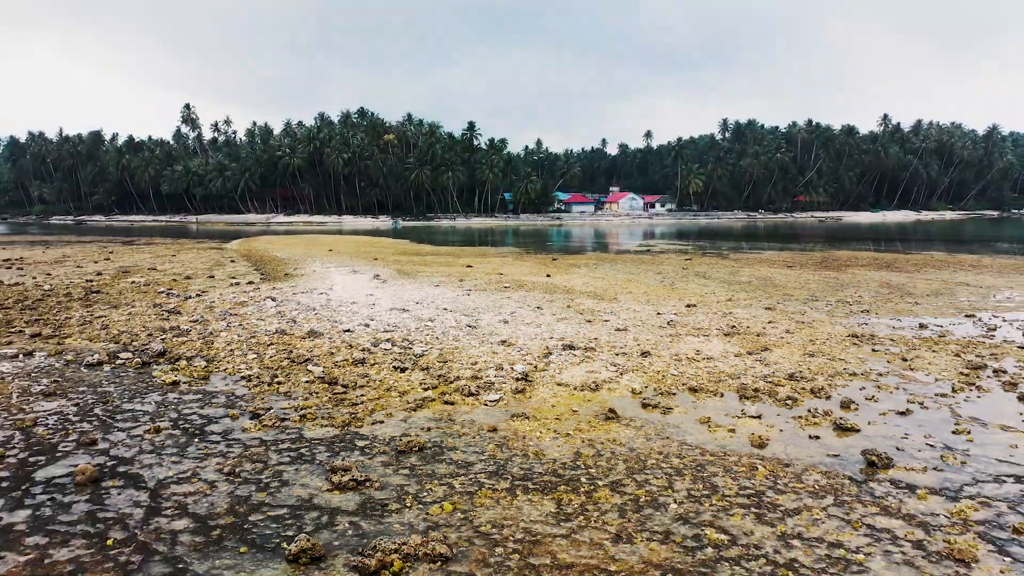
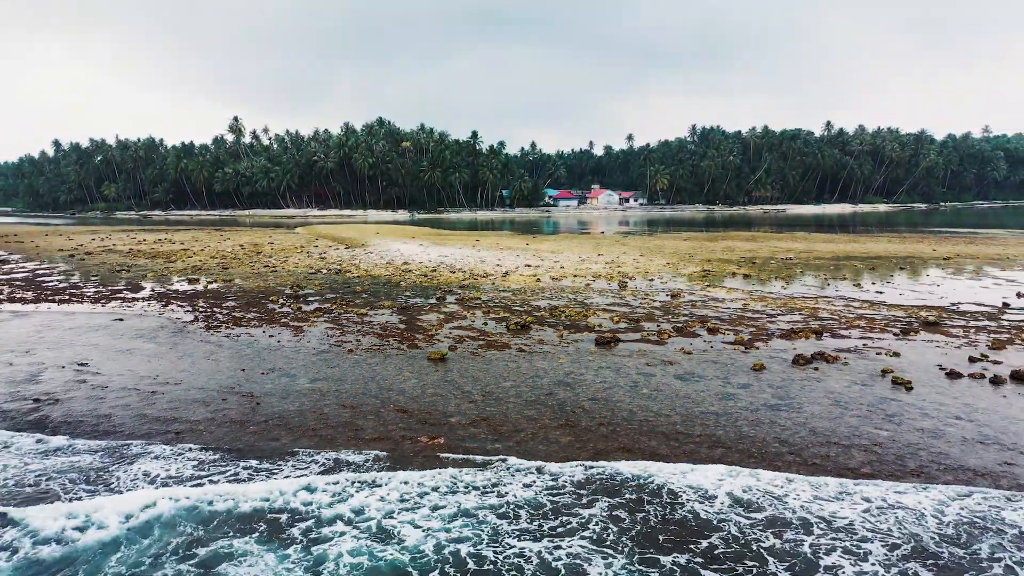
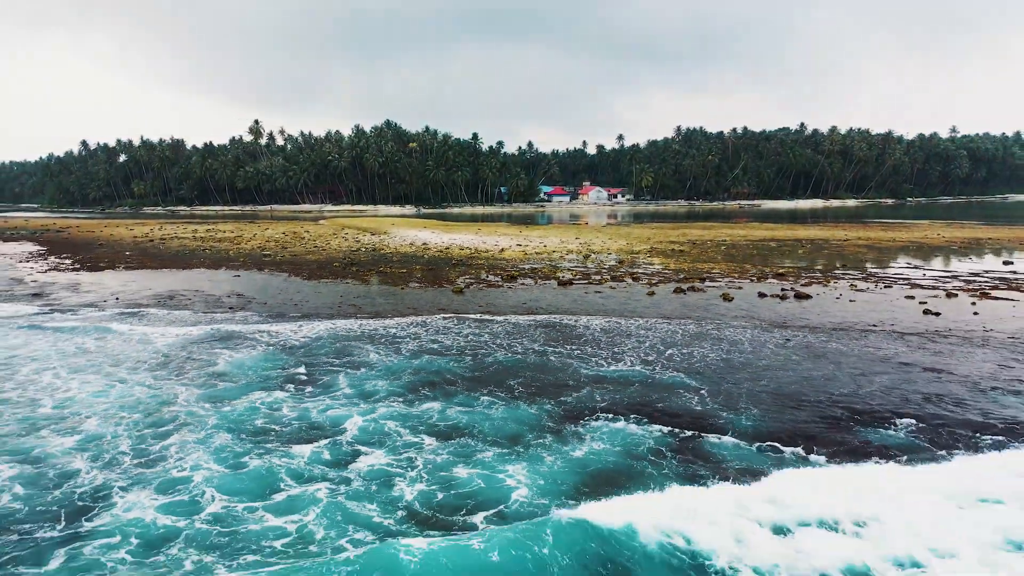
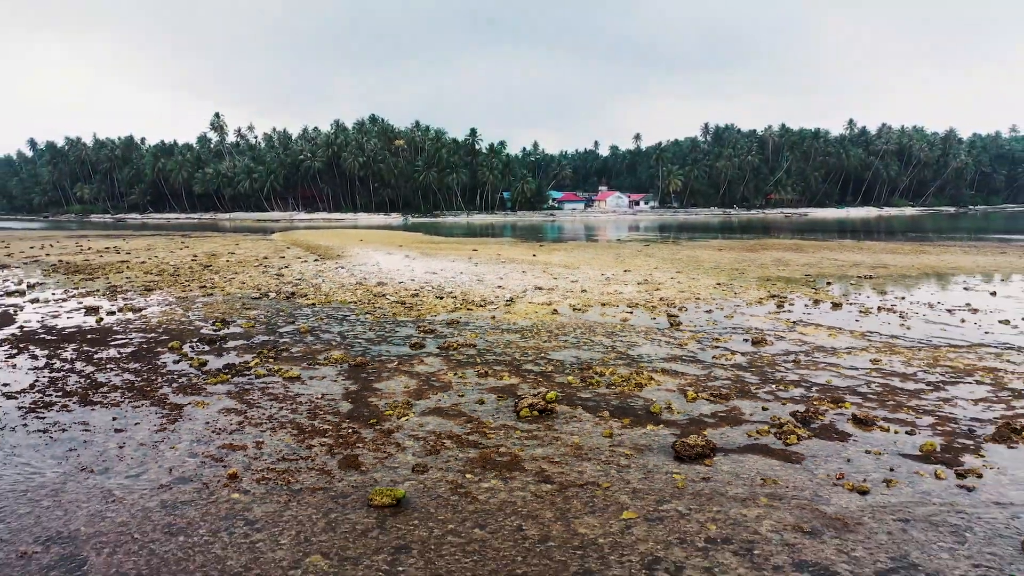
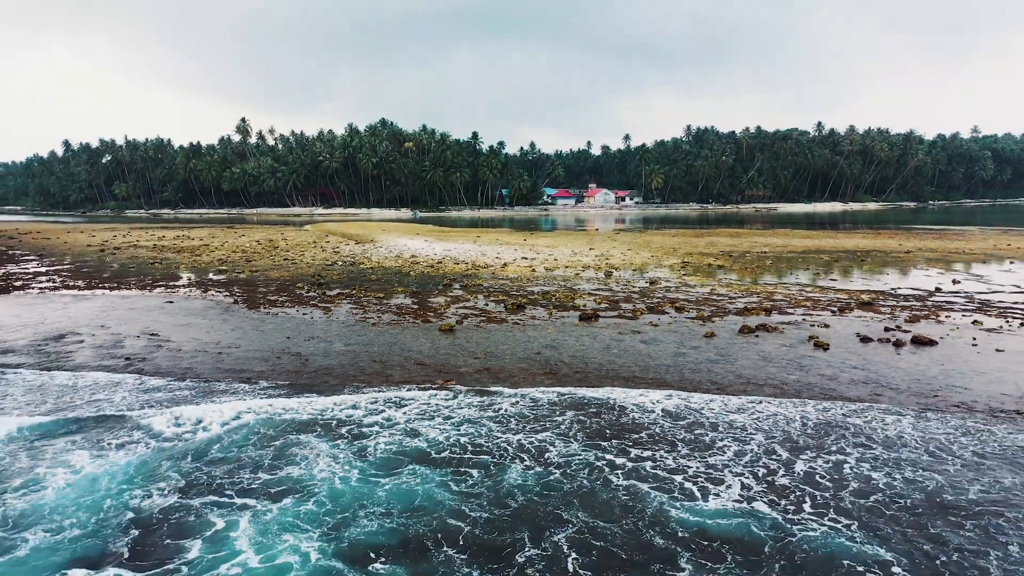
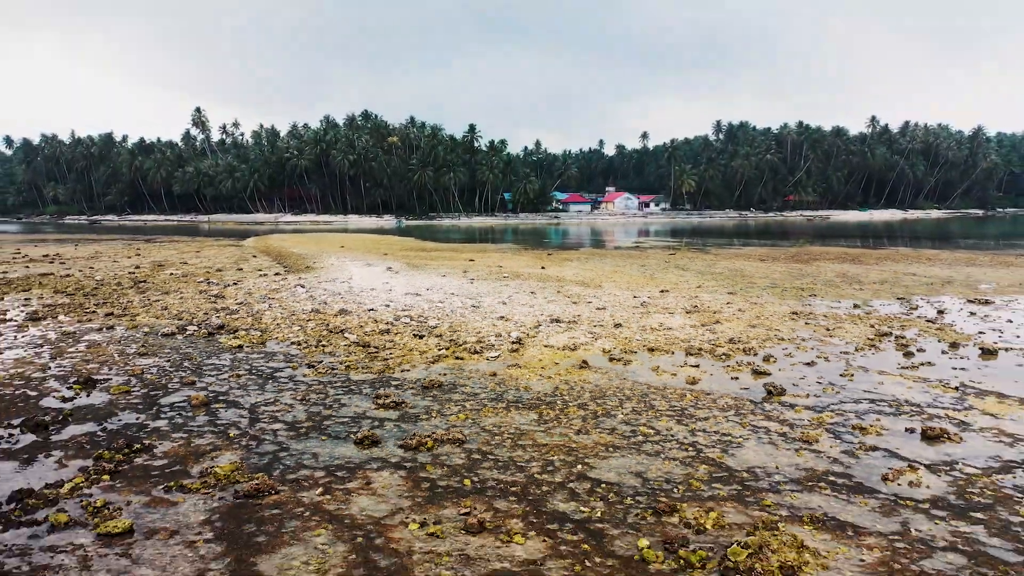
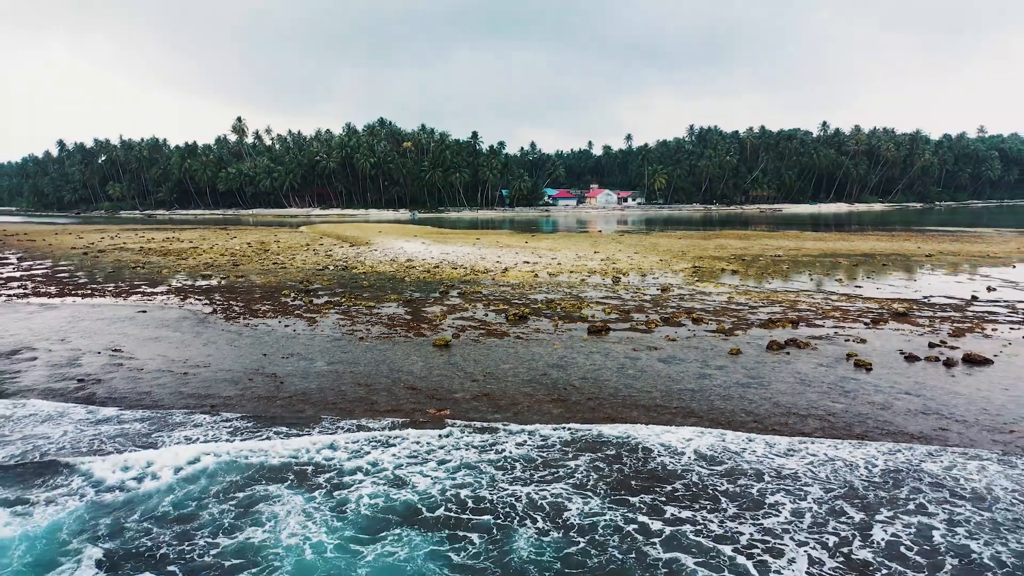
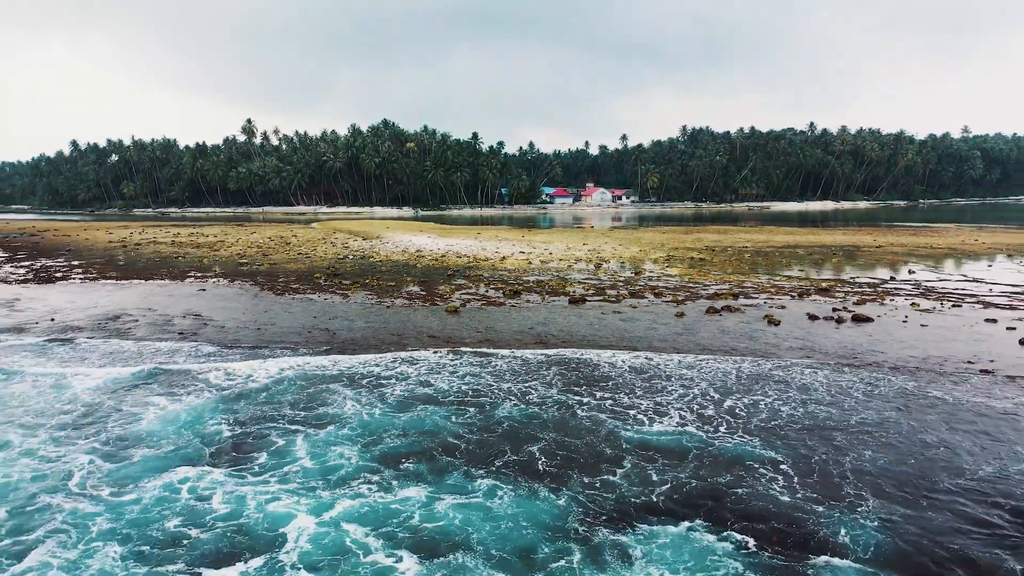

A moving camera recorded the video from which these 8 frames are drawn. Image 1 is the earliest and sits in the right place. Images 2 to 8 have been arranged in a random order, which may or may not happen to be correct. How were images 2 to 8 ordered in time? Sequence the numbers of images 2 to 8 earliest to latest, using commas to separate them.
6, 4, 2, 7, 5, 8, 3
